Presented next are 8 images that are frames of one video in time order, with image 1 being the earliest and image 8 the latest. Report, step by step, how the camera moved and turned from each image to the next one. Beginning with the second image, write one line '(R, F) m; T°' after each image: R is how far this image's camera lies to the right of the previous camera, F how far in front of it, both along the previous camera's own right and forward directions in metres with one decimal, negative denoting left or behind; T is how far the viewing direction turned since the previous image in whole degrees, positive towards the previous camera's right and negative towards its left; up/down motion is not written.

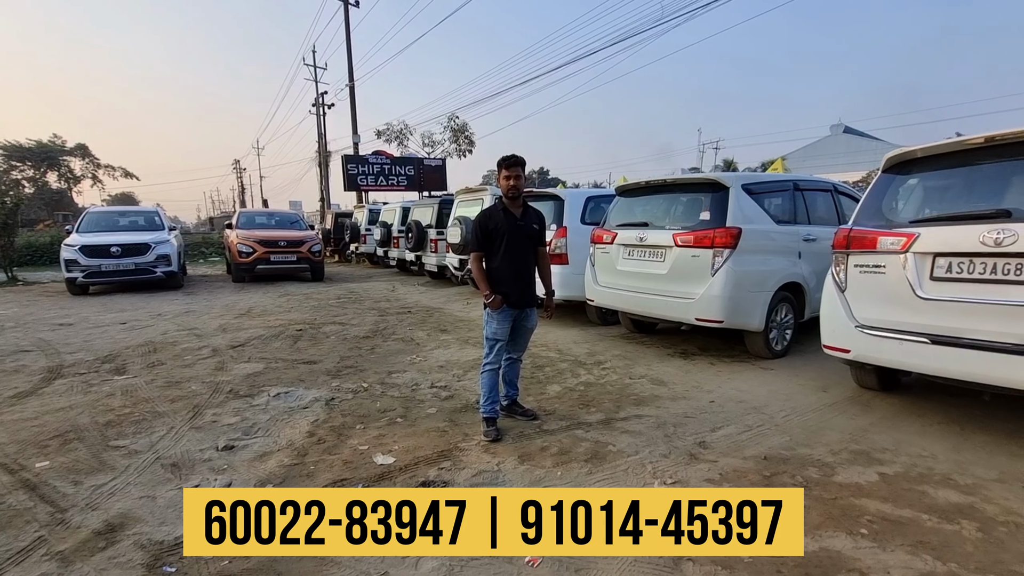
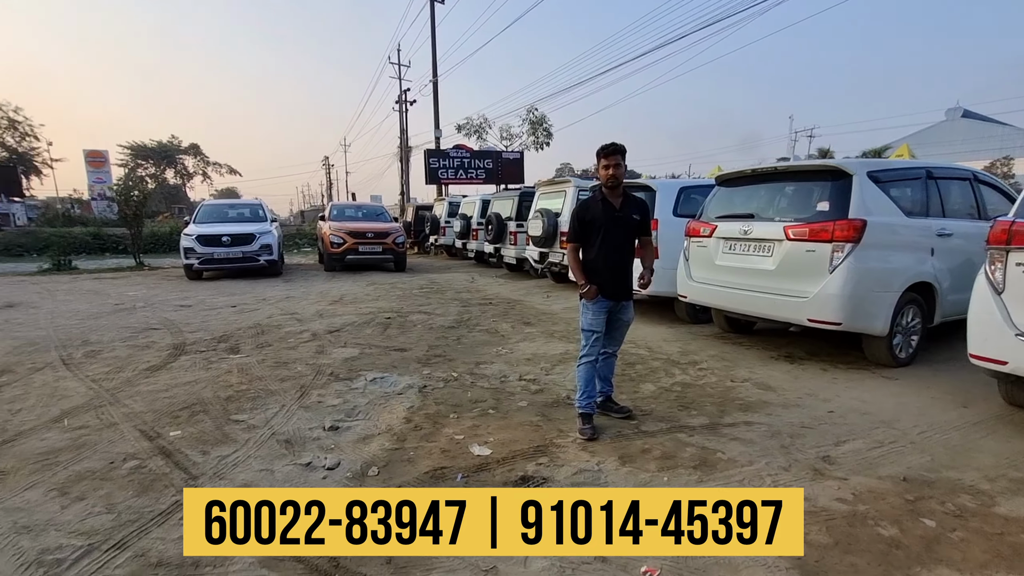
(-0.2, +0.1) m; -8°
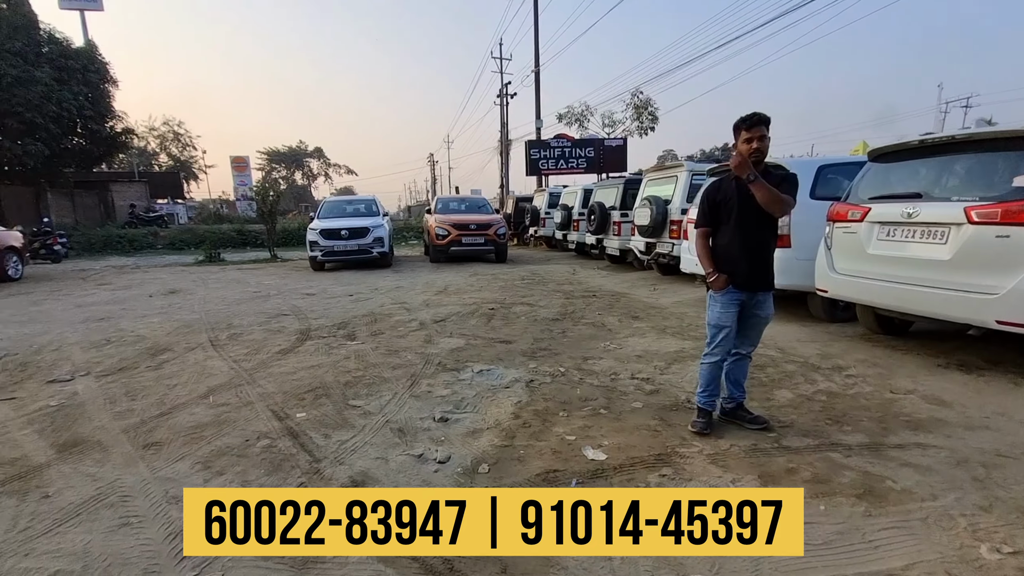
(-0.1, +0.2) m; -11°
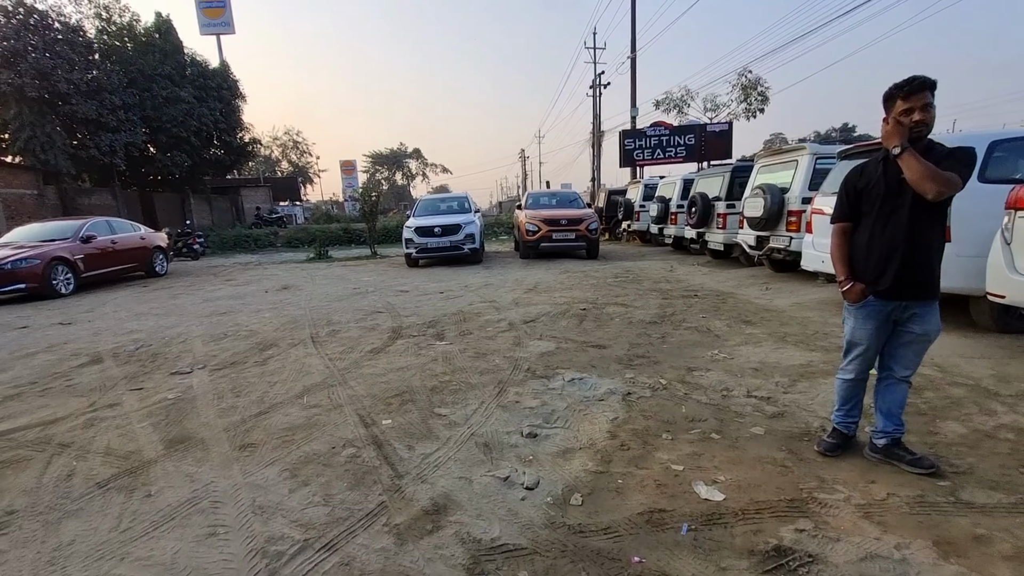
(0.0, +0.3) m; -11°
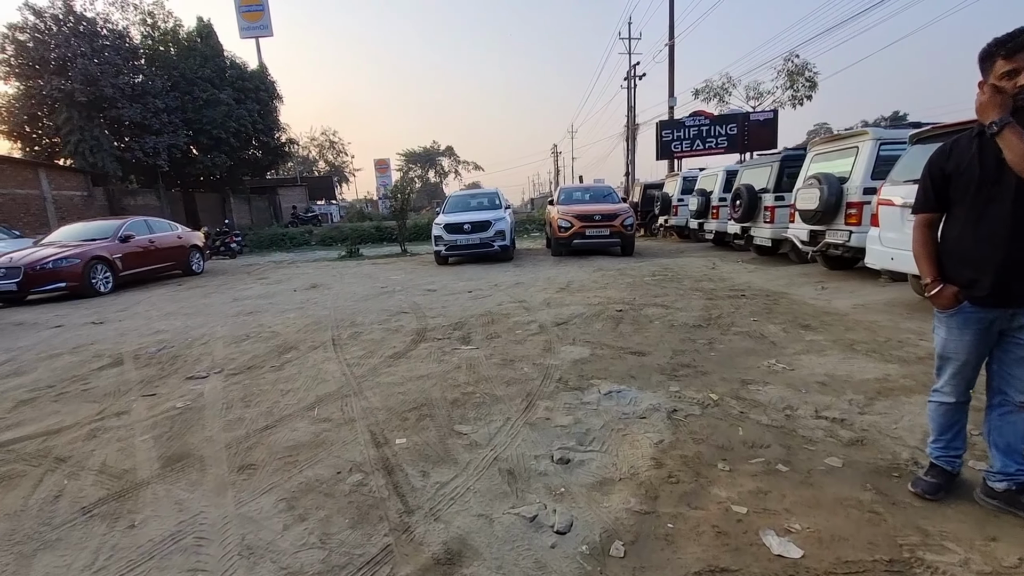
(0.0, +0.4) m; -4°
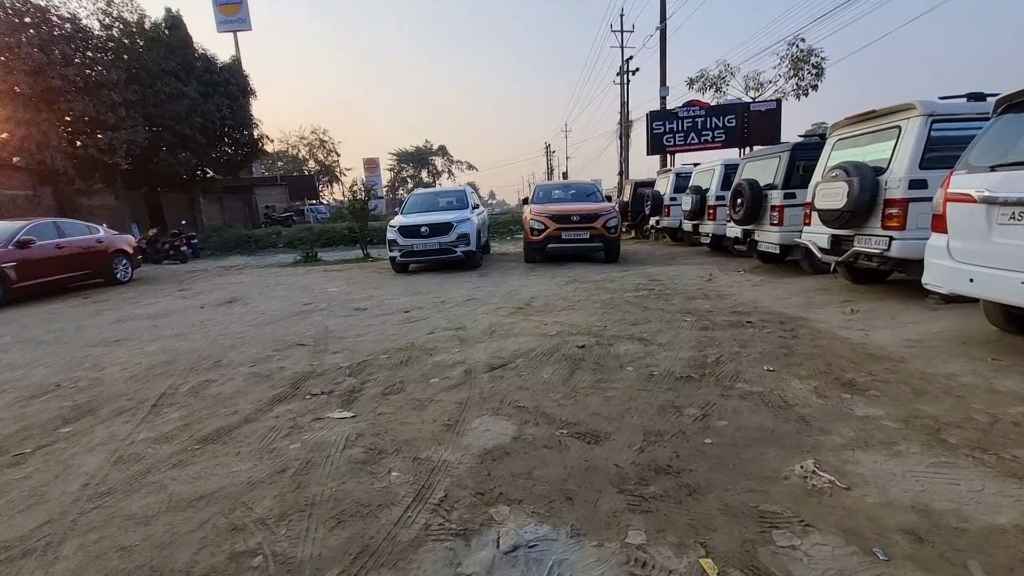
(+0.7, +1.6) m; 0°
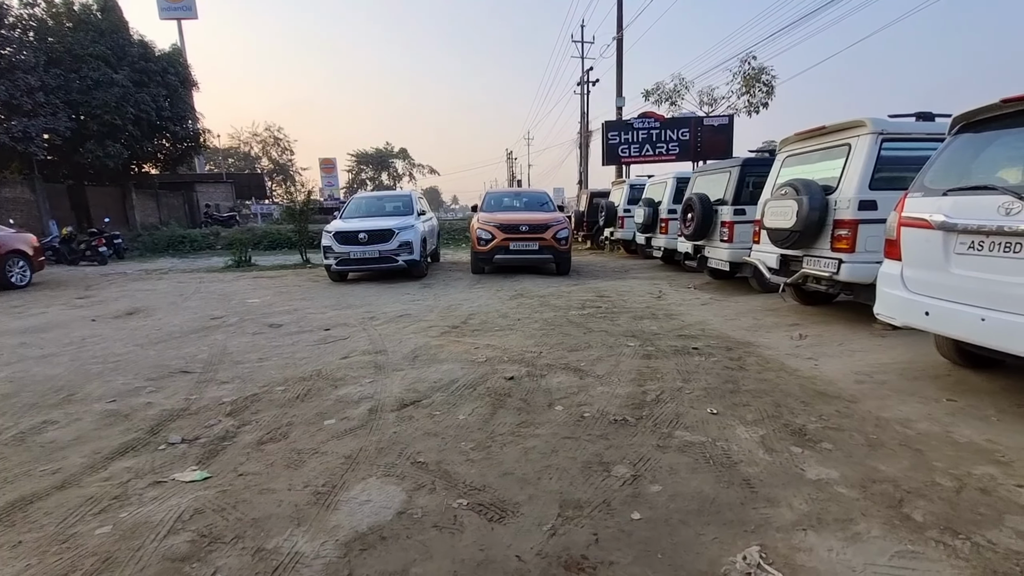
(+0.3, +0.5) m; +4°
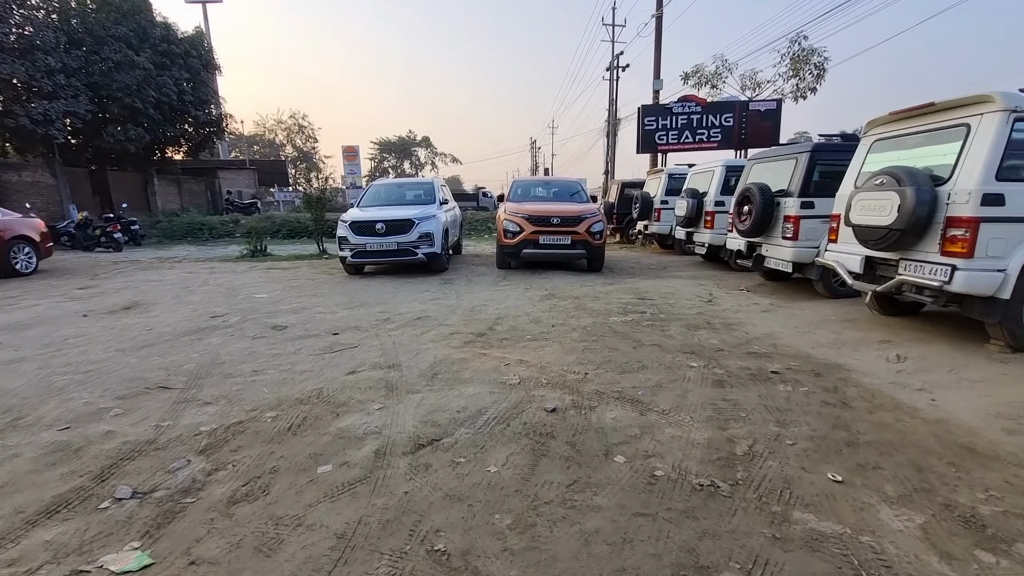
(-0.2, +0.8) m; -2°
